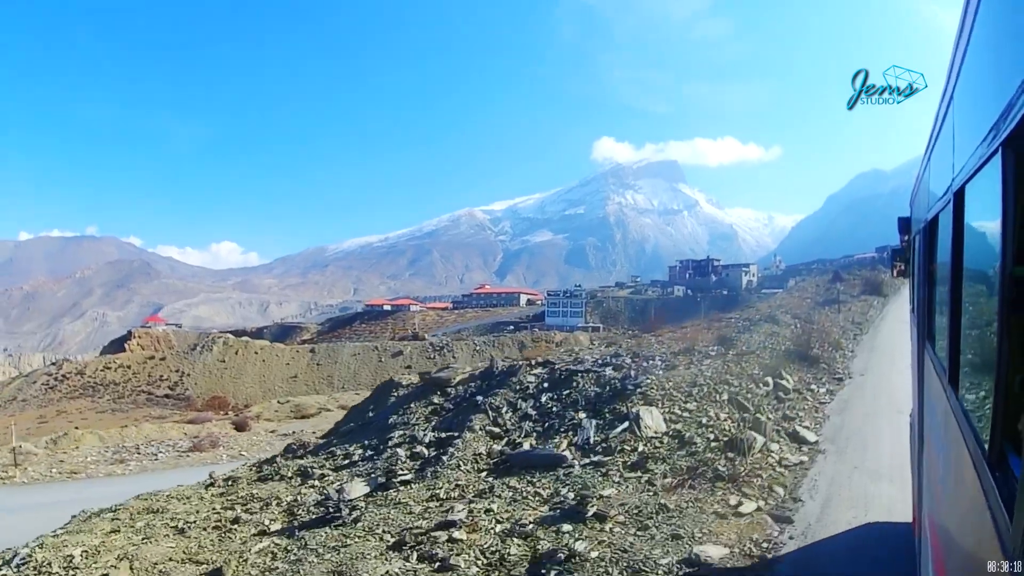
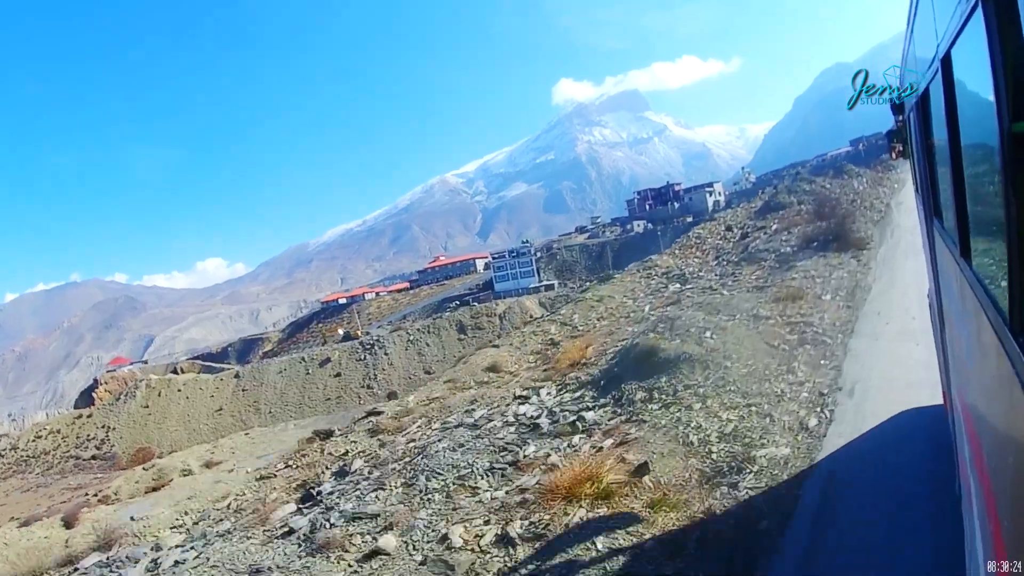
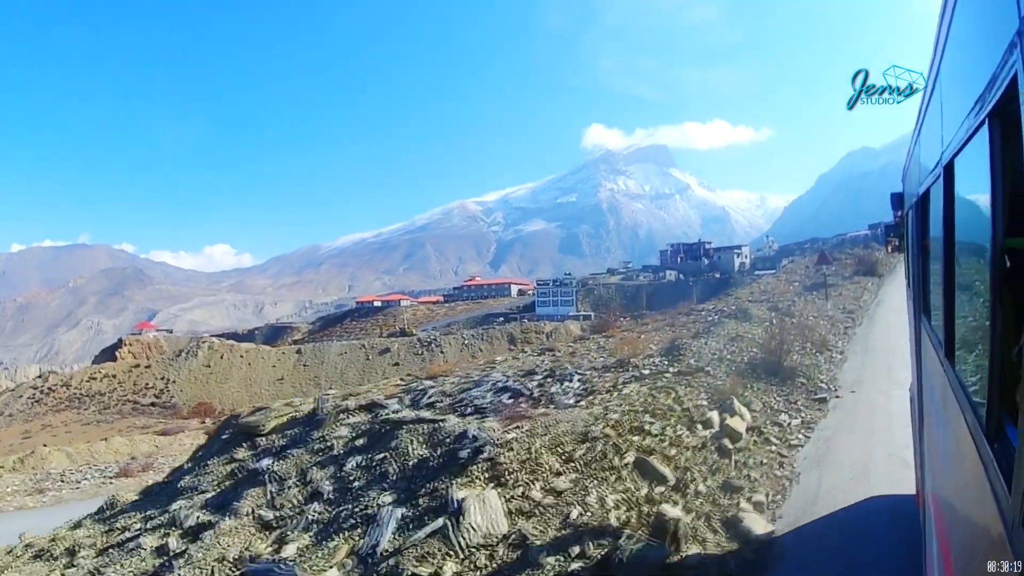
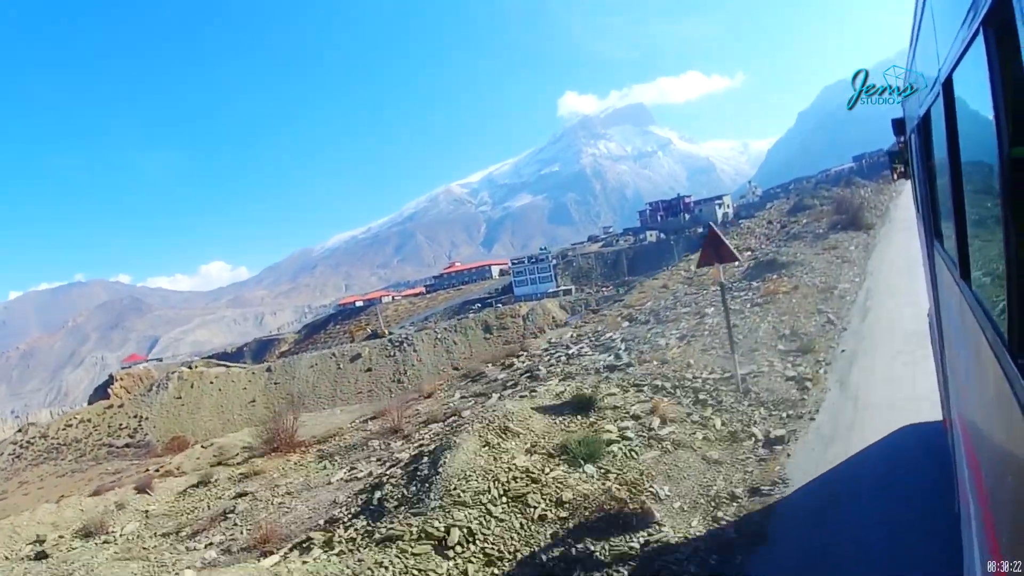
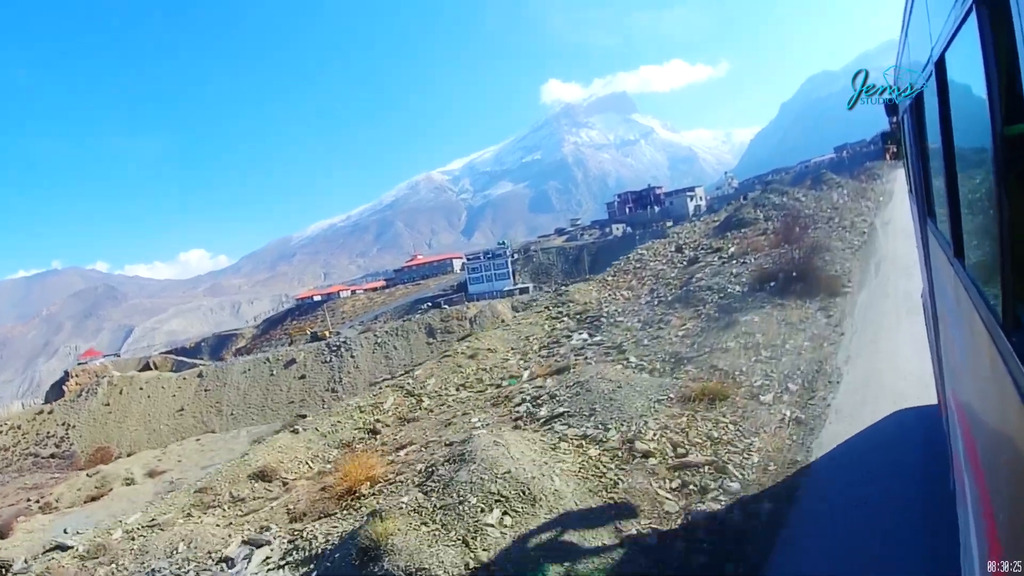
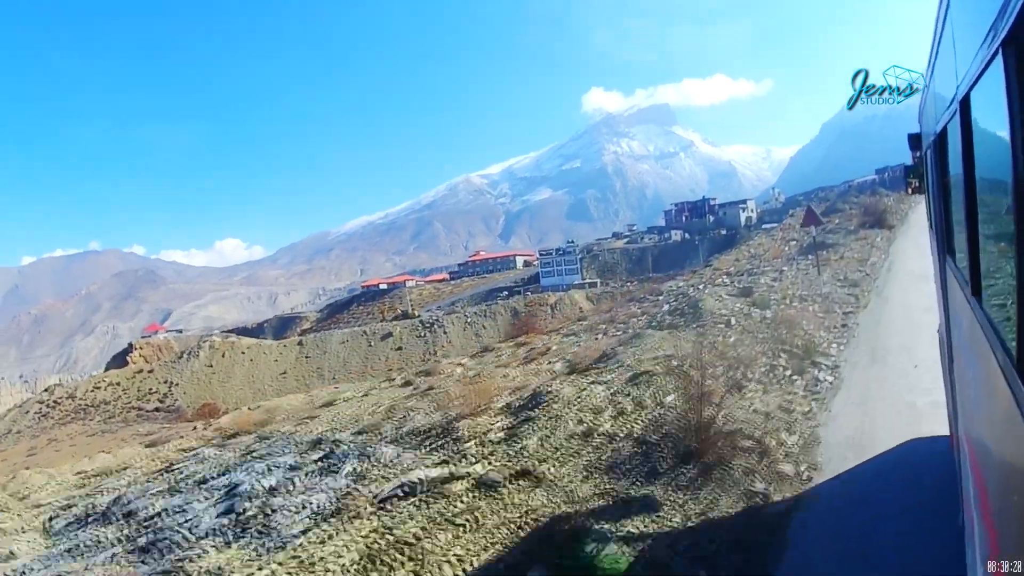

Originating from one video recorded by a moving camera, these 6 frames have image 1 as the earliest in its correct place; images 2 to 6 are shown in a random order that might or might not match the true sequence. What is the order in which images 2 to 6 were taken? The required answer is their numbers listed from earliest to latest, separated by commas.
3, 6, 4, 2, 5
